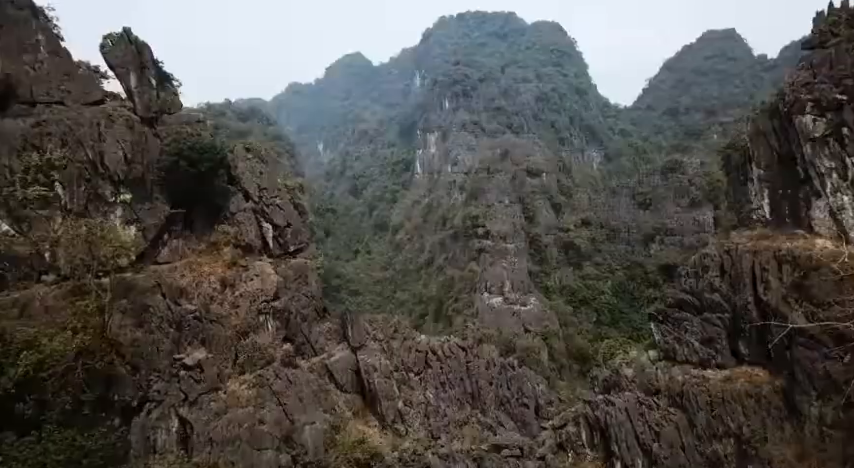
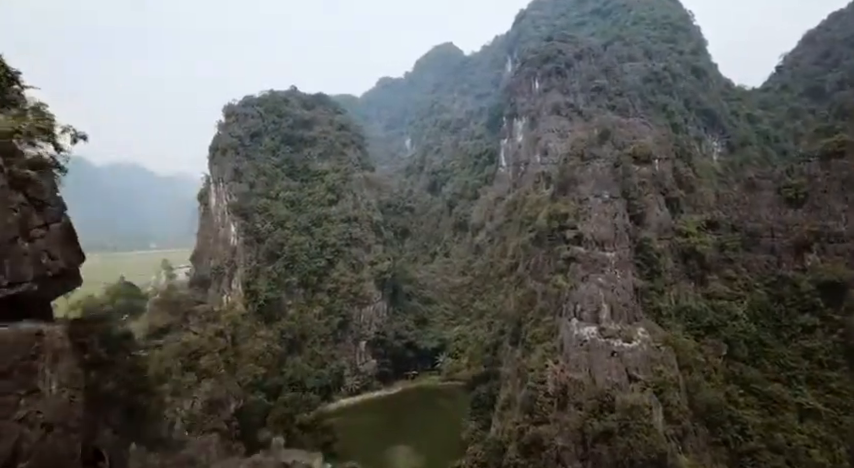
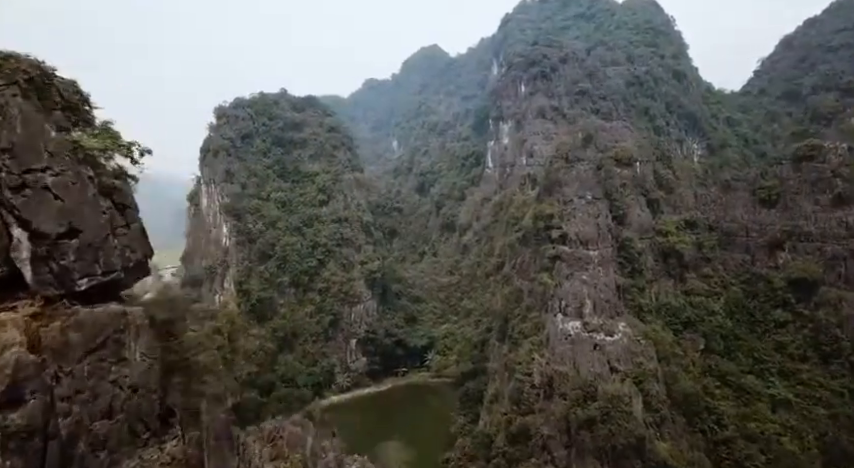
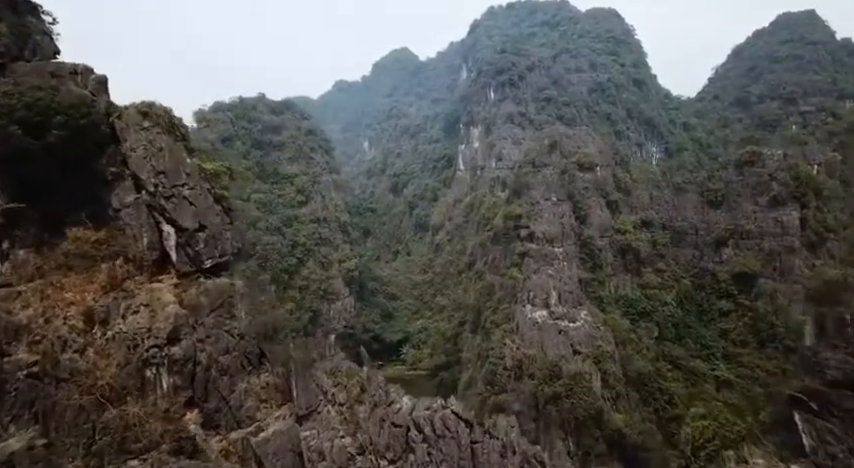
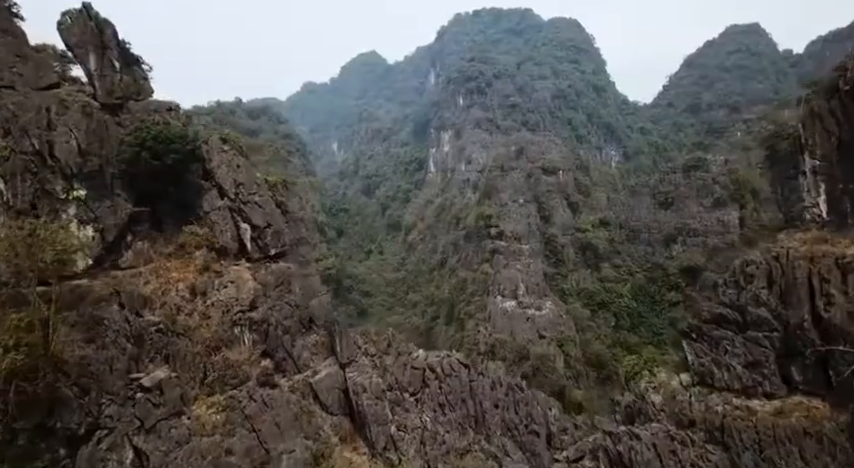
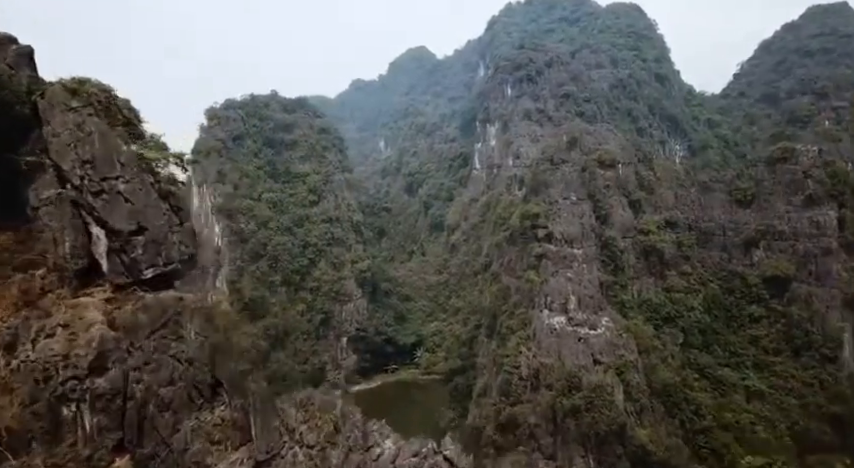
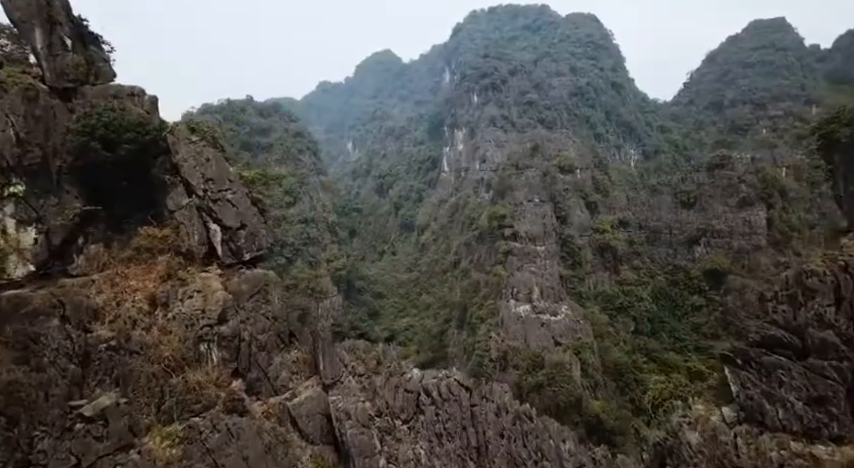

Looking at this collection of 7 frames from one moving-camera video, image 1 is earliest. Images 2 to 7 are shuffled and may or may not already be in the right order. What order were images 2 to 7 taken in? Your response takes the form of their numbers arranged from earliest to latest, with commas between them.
5, 7, 4, 6, 3, 2
